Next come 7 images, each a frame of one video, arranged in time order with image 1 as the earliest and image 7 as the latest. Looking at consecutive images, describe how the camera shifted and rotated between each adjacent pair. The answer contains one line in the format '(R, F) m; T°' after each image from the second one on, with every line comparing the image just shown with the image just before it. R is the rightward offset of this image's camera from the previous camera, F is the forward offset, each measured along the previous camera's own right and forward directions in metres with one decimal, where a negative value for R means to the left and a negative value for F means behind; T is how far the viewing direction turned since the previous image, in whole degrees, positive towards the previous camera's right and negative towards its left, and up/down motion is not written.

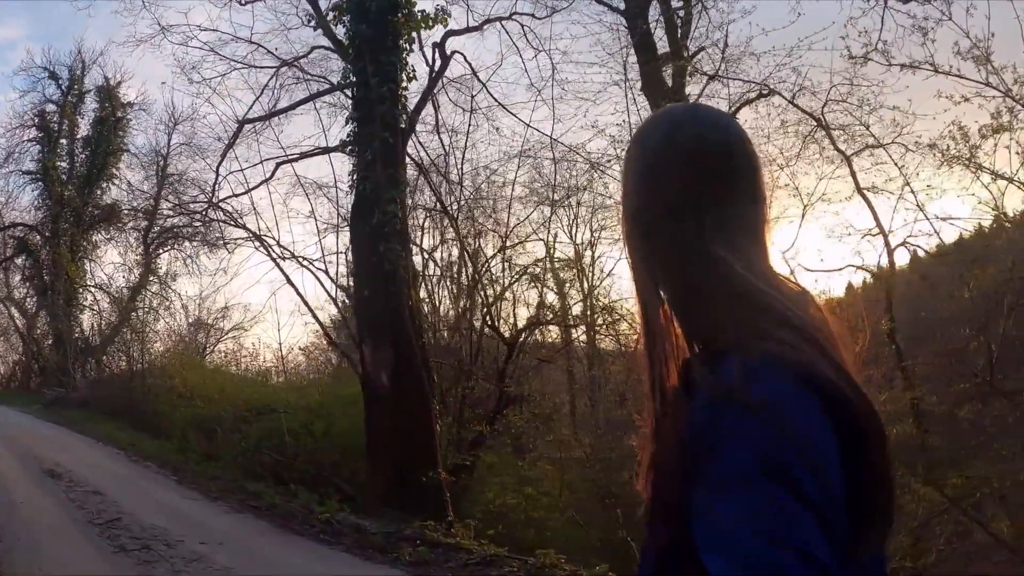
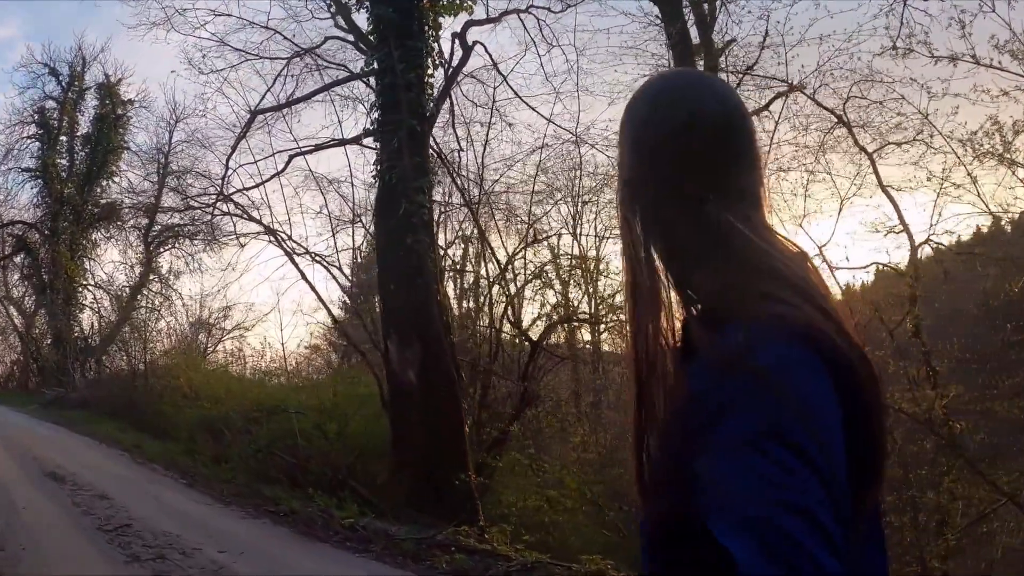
(-0.3, +0.4) m; 0°
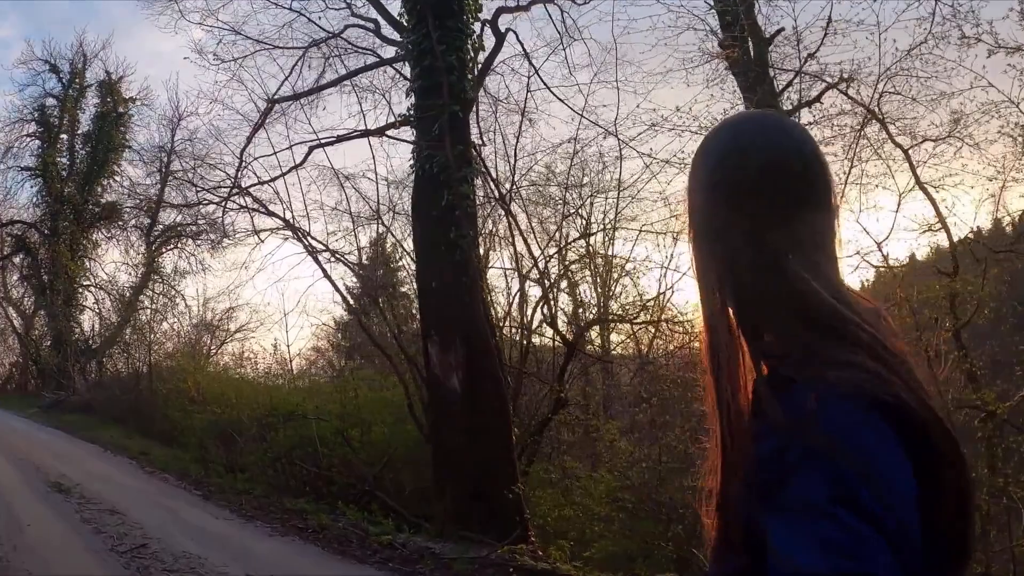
(-0.4, +0.6) m; 0°
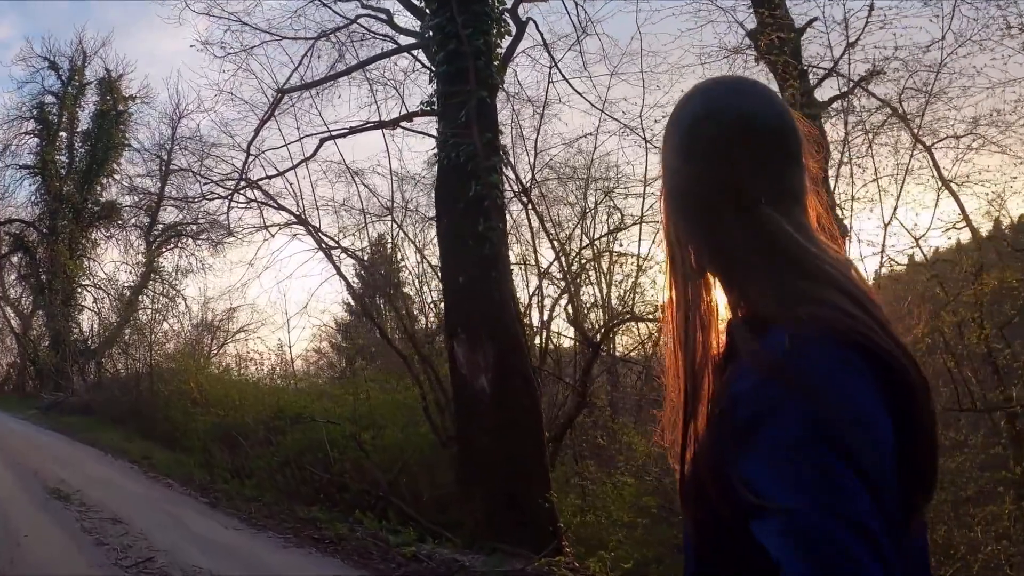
(-0.2, +0.4) m; 0°
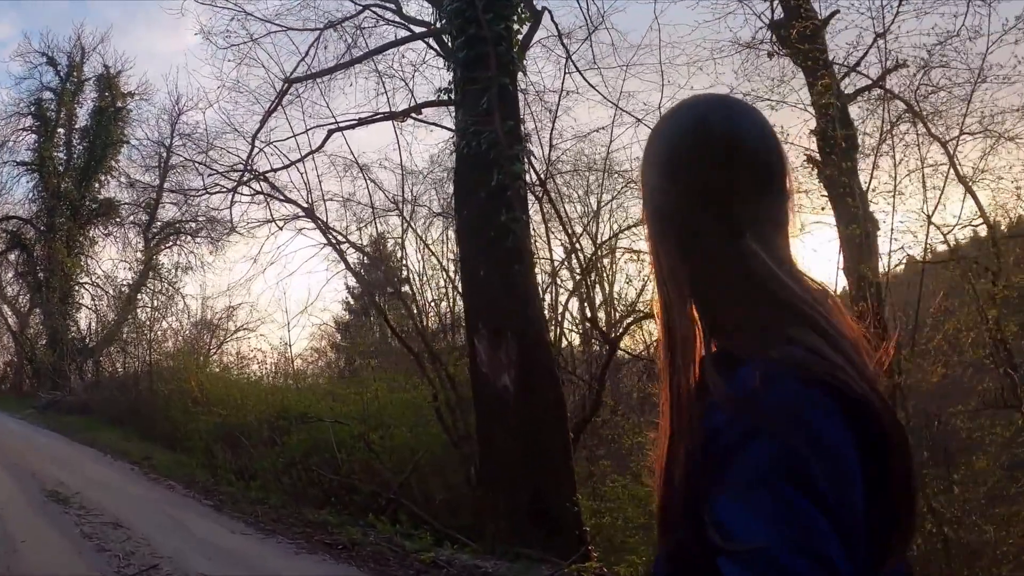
(-0.2, +0.3) m; 0°
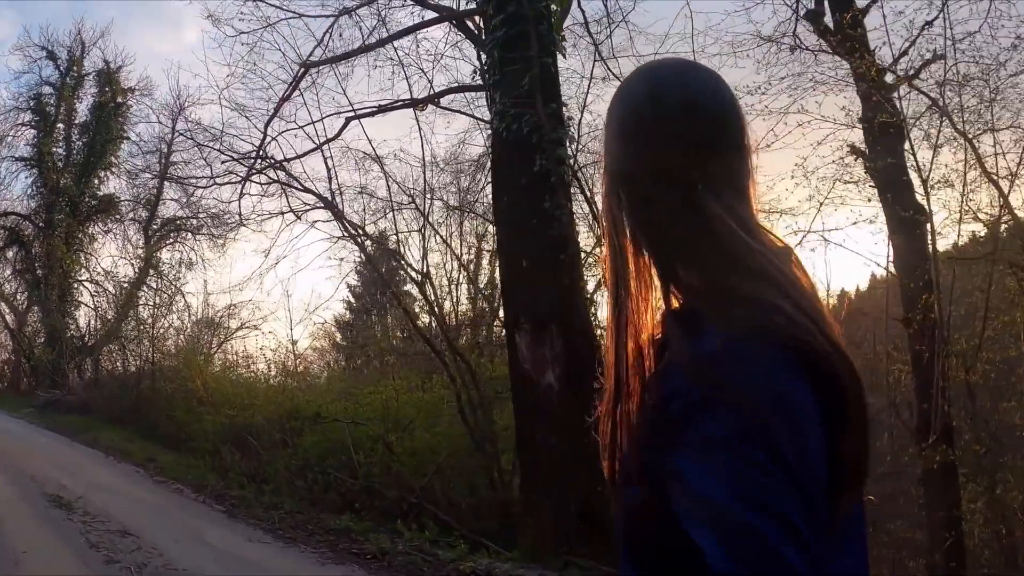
(-0.3, +0.4) m; 0°
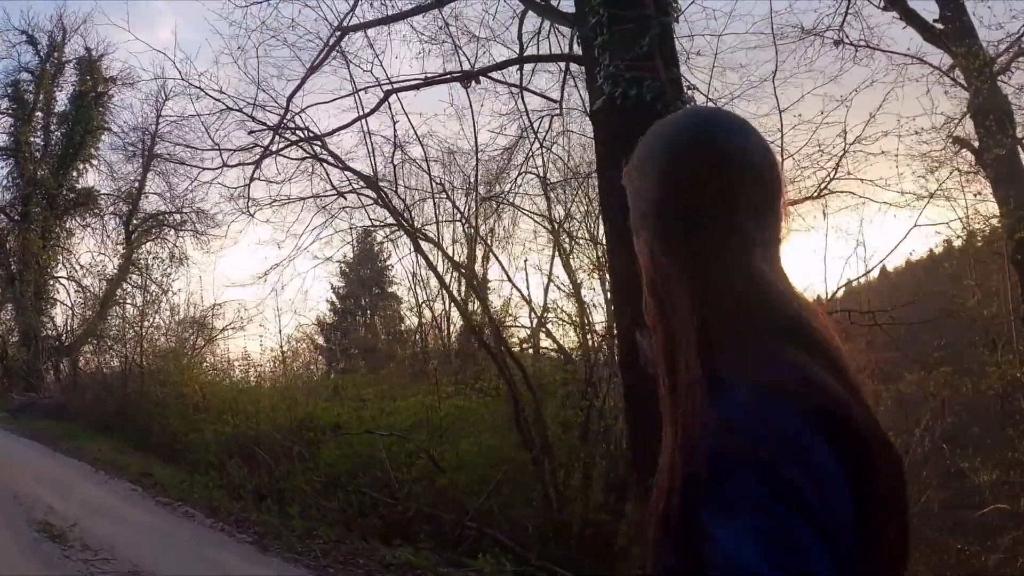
(-0.7, +1.0) m; +2°
